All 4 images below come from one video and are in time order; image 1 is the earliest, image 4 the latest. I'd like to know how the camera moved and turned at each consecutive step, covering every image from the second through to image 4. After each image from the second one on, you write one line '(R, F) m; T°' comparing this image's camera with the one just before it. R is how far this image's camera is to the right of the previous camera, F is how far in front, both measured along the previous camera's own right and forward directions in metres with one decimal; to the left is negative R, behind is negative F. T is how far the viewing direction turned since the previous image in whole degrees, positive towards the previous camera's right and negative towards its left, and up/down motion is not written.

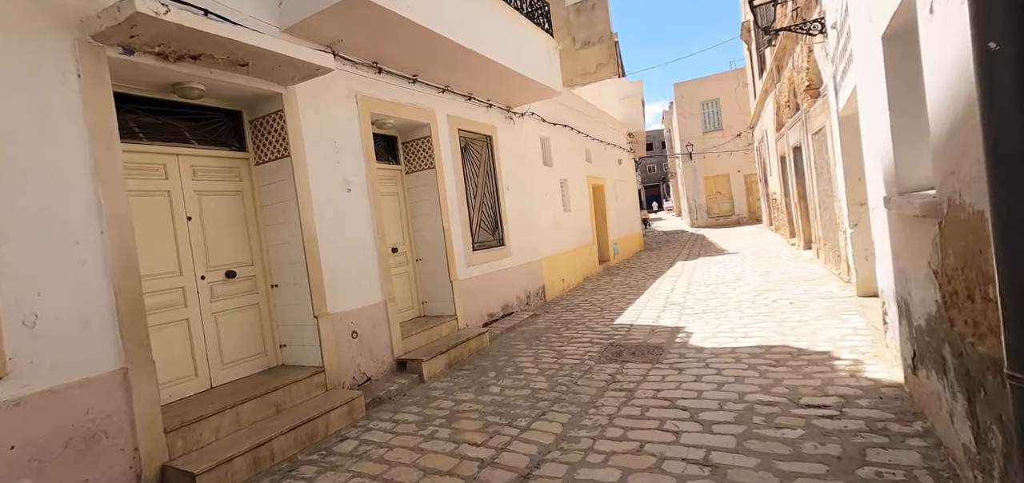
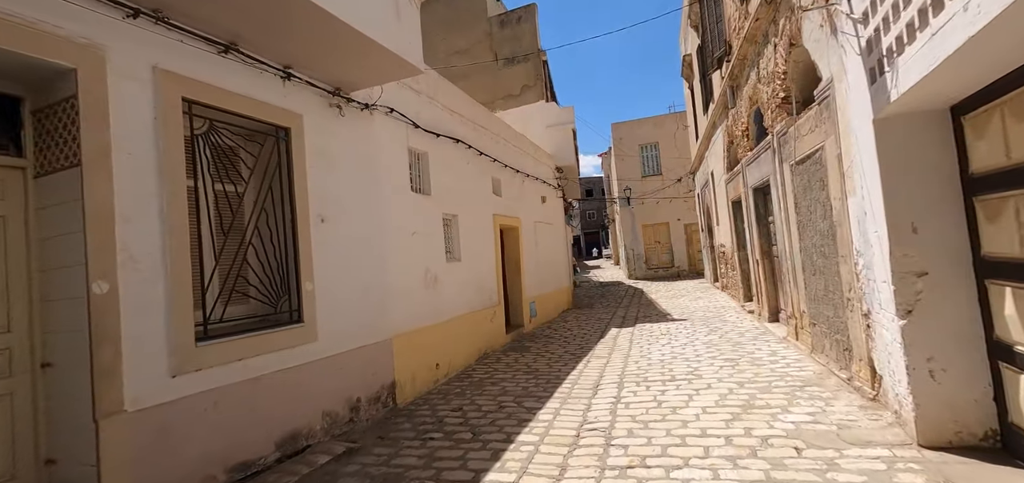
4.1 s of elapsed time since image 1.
(+1.1, +3.0) m; +6°
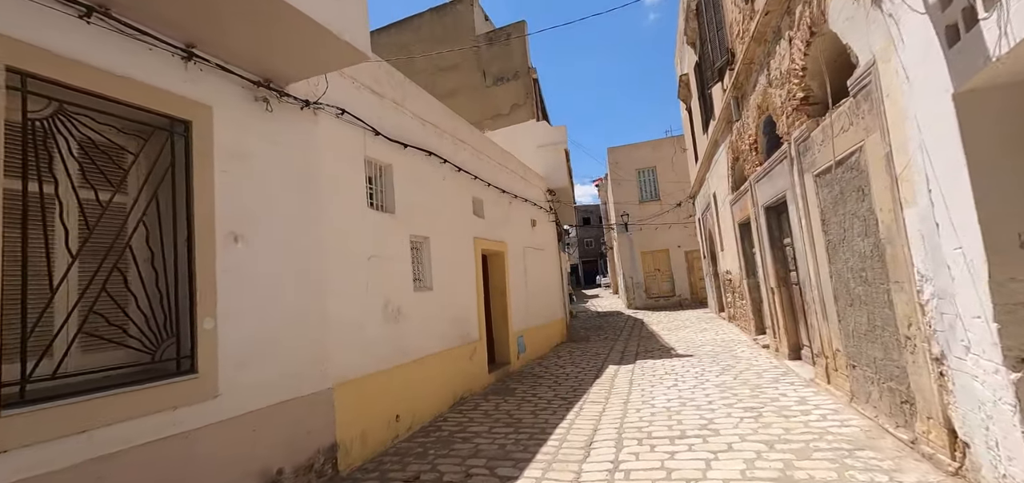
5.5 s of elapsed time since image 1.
(+0.2, +1.0) m; 0°
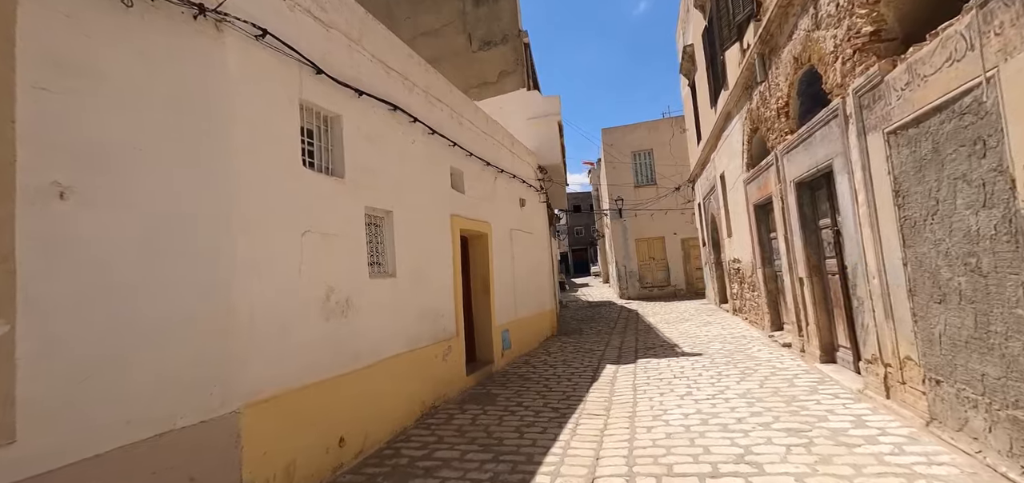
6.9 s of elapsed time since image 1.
(+0.1, +1.2) m; +1°
